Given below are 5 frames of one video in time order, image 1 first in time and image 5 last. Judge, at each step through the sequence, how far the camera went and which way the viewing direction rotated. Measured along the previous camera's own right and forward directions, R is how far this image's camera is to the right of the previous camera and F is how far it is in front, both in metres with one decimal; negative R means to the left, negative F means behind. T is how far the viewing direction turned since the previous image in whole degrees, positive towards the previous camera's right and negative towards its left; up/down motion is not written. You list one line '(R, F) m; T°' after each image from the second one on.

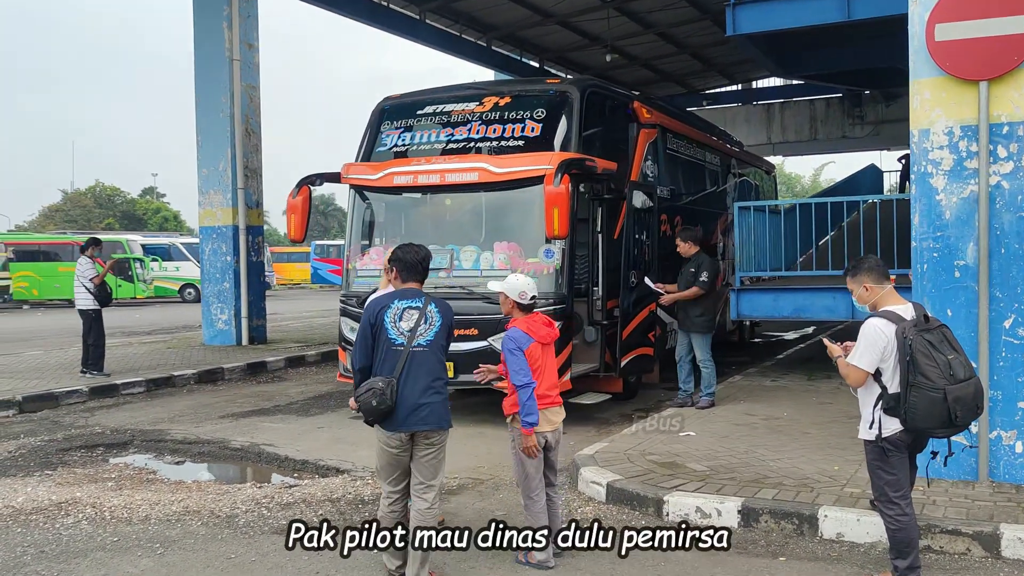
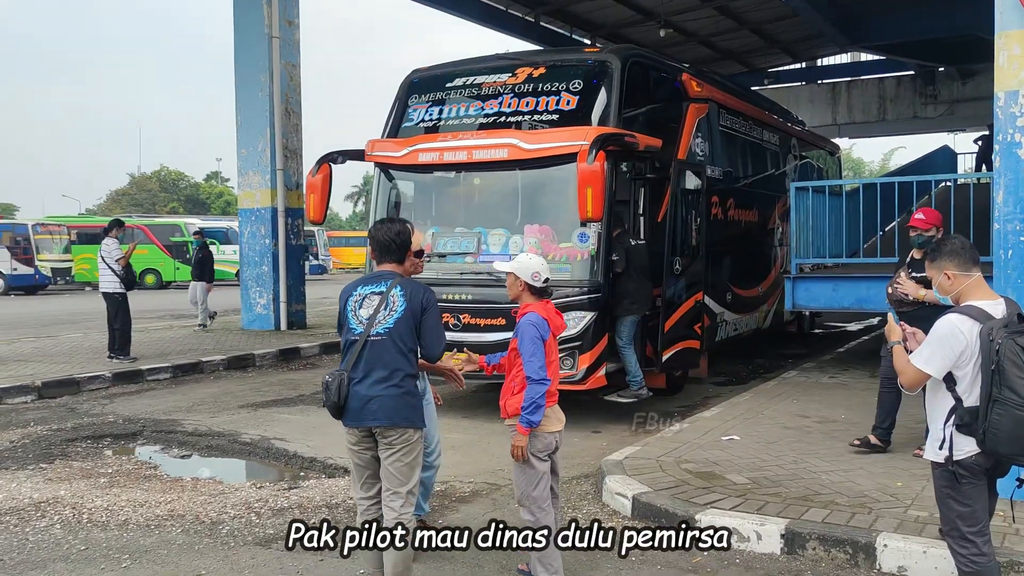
(+0.2, +0.6) m; -4°
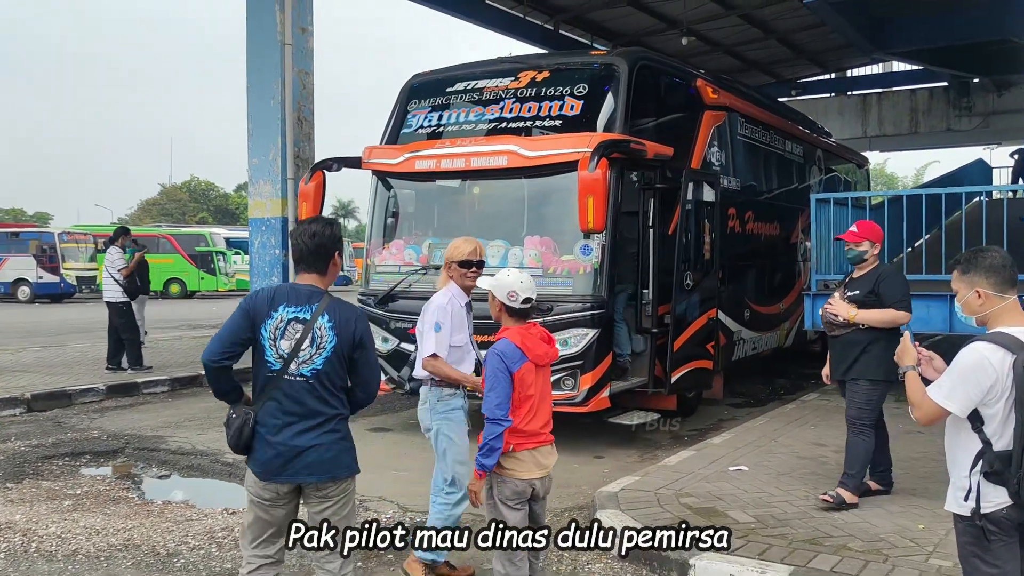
(+0.2, +0.4) m; -2°
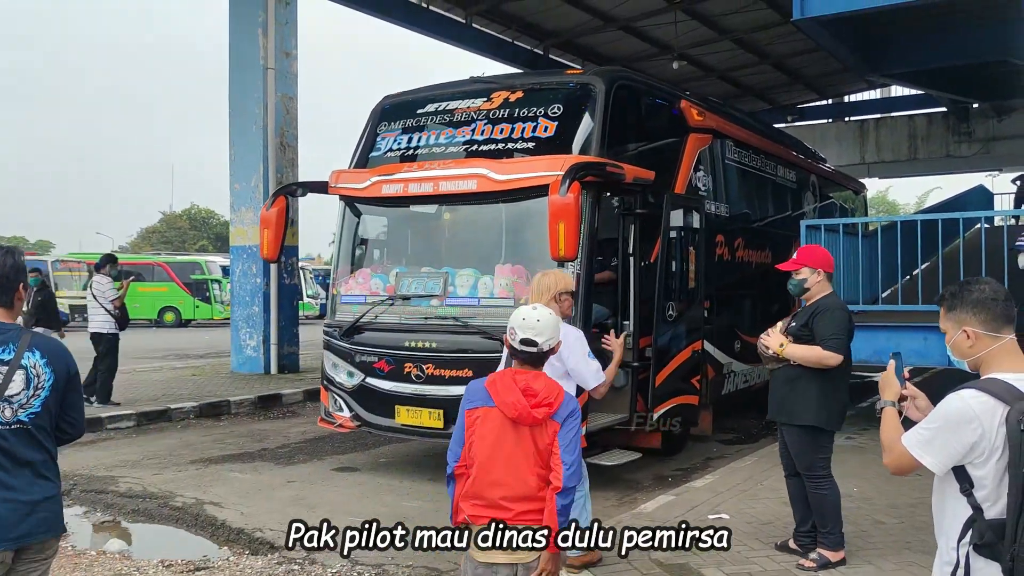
(+0.2, +0.4) m; 0°
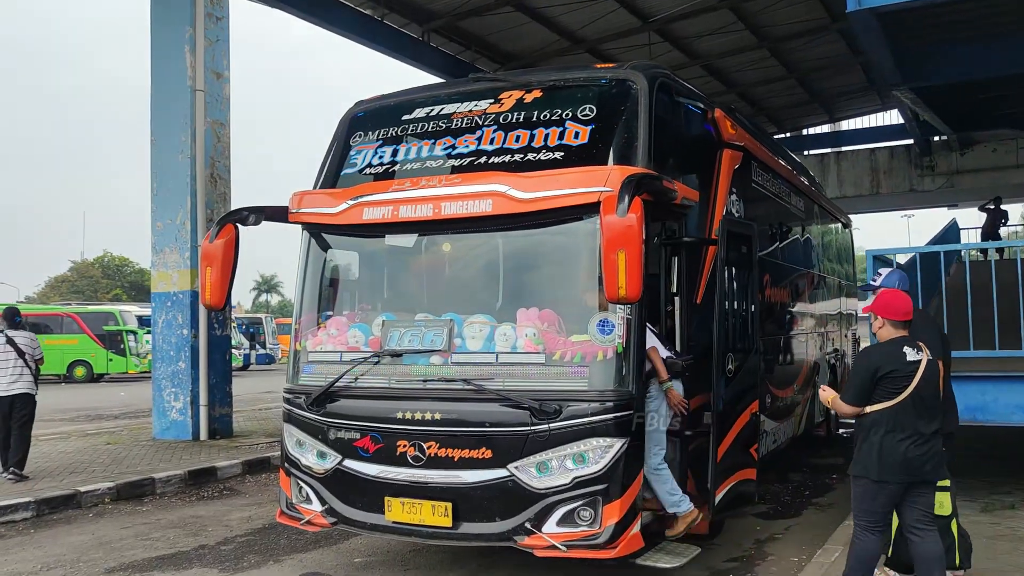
(-0.5, +1.5) m; +5°
